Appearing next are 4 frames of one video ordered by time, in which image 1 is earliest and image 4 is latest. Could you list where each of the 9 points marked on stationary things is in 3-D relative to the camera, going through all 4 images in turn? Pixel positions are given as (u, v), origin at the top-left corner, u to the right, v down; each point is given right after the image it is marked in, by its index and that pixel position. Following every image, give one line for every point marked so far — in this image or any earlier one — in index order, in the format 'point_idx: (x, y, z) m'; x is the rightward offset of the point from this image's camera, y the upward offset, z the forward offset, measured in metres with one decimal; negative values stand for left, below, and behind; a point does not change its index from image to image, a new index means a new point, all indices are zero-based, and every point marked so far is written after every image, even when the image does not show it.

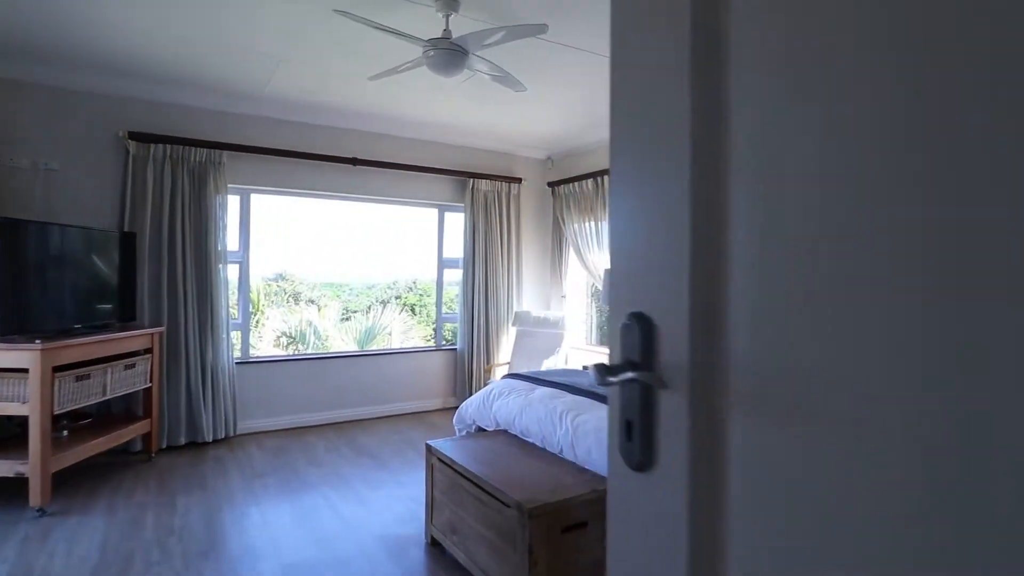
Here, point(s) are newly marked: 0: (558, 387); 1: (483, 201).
0: (+0.2, -0.5, +3.0) m
1: (-0.3, +0.9, +5.6) m
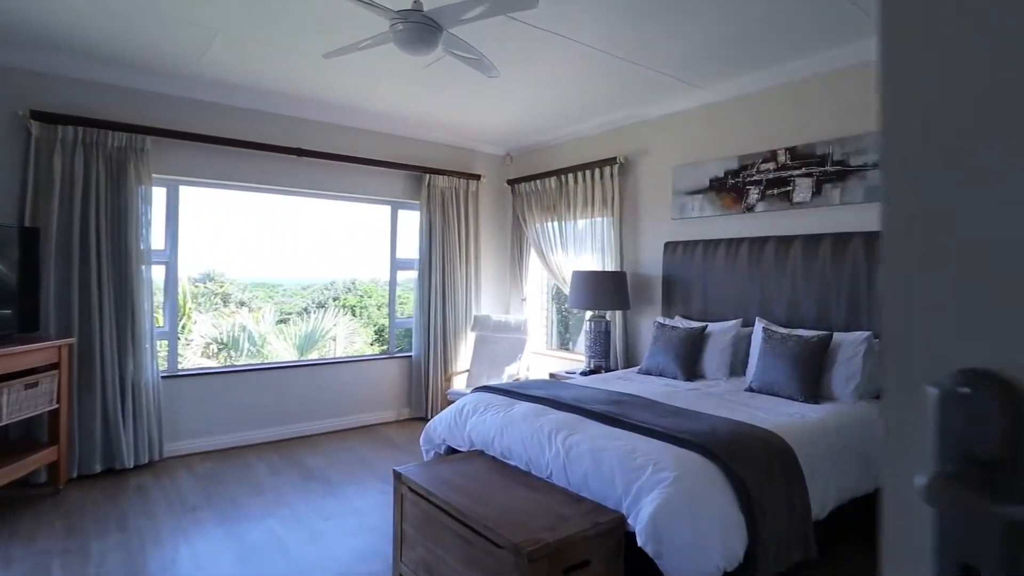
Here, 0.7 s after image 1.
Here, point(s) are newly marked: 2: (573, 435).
0: (+0.1, -0.5, +2.7) m
1: (-0.7, +0.8, +5.2) m
2: (+0.2, -0.6, +2.3) m
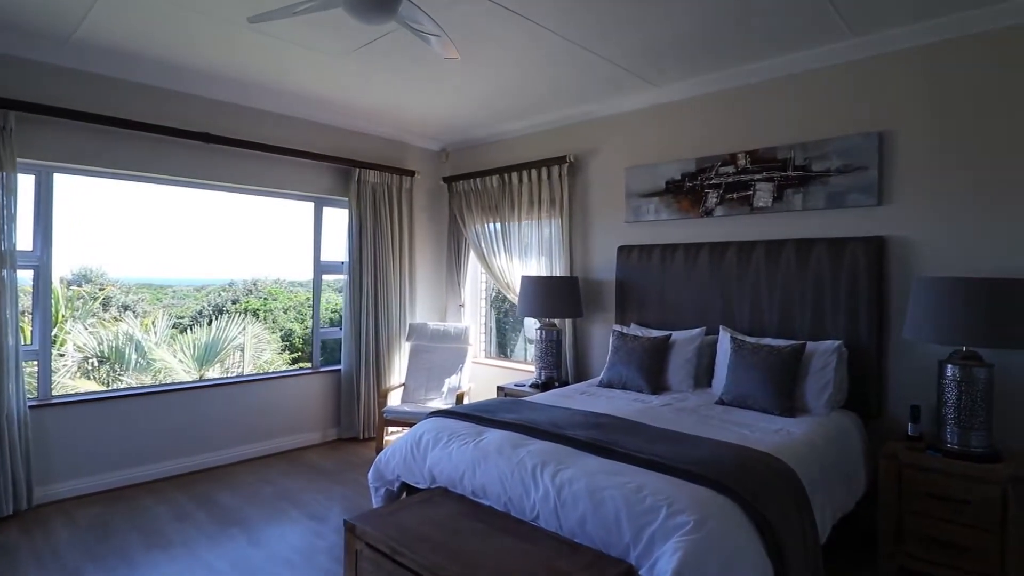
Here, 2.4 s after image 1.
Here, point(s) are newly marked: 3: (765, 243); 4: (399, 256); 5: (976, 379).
0: (0.0, -0.6, +2.4) m
1: (-1.2, +0.8, +4.7) m
2: (+0.2, -0.6, +2.0) m
3: (+1.5, +0.3, +3.4) m
4: (-1.0, +0.3, +4.9) m
5: (+2.1, -0.4, +2.5) m
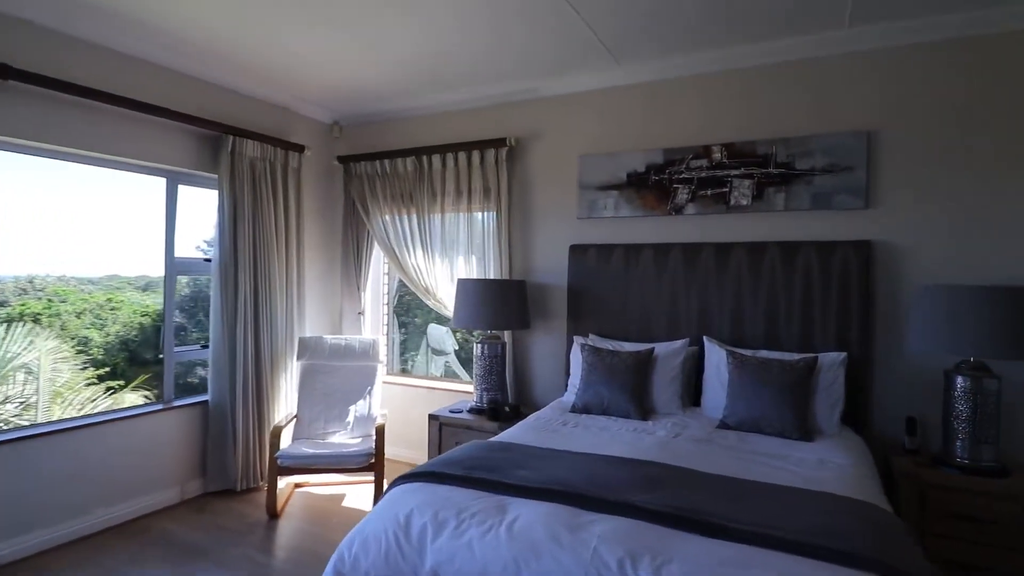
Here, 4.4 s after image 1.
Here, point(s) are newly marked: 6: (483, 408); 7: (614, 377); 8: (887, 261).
0: (+0.1, -0.6, +1.7) m
1: (-1.7, +0.7, +3.7) m
2: (+0.4, -0.7, +1.4) m
3: (+1.3, +0.2, +3.1) m
4: (-1.6, +0.2, +3.9) m
5: (+2.0, -0.4, +2.4) m
6: (-0.2, -0.7, +3.4) m
7: (+0.5, -0.4, +2.9) m
8: (+1.9, +0.1, +2.8) m
